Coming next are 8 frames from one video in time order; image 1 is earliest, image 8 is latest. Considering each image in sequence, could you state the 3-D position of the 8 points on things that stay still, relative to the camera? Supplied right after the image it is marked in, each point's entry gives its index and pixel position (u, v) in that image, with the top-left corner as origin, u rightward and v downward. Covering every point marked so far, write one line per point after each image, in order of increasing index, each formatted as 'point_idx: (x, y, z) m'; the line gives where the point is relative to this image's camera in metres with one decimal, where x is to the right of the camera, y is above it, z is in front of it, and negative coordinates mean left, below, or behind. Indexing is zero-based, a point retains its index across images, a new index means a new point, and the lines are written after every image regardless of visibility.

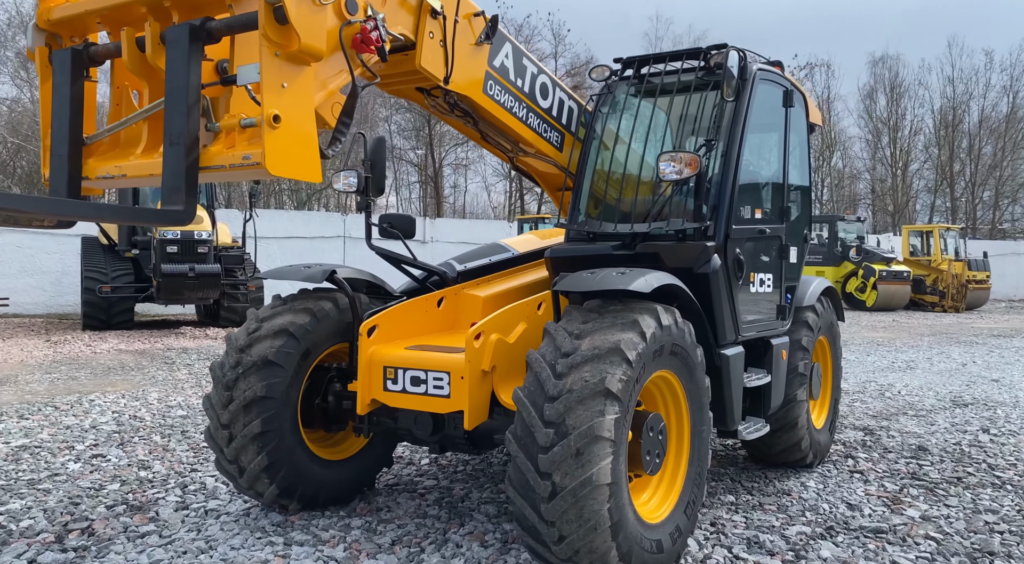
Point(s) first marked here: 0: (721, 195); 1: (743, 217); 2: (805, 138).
0: (+0.9, +0.4, +3.7) m
1: (+1.1, +0.3, +3.9) m
2: (+1.7, +0.9, +4.8) m
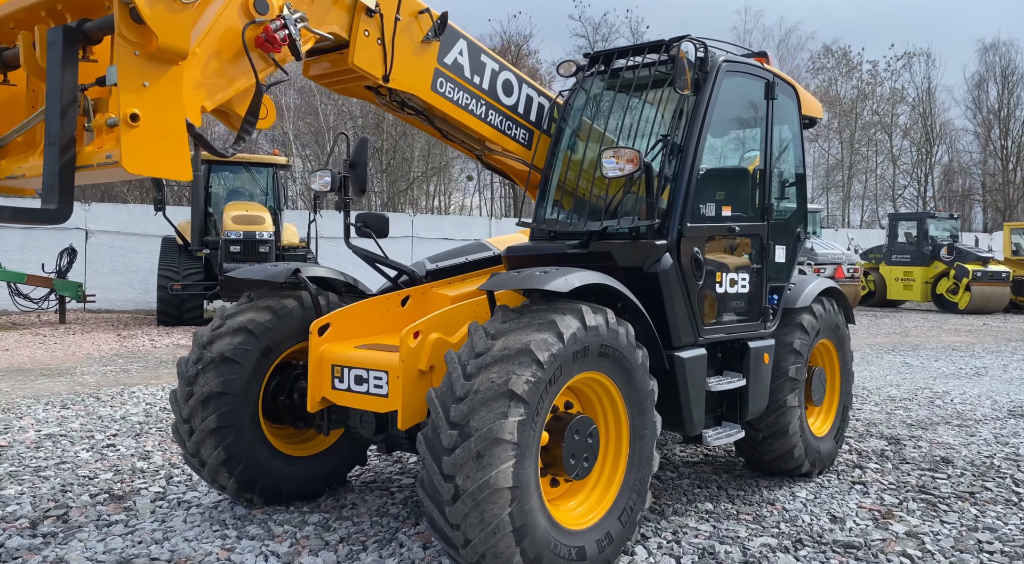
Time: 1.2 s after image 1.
0: (+0.7, +0.4, +3.6) m
1: (+0.9, +0.3, +3.8) m
2: (+1.6, +0.9, +4.5) m
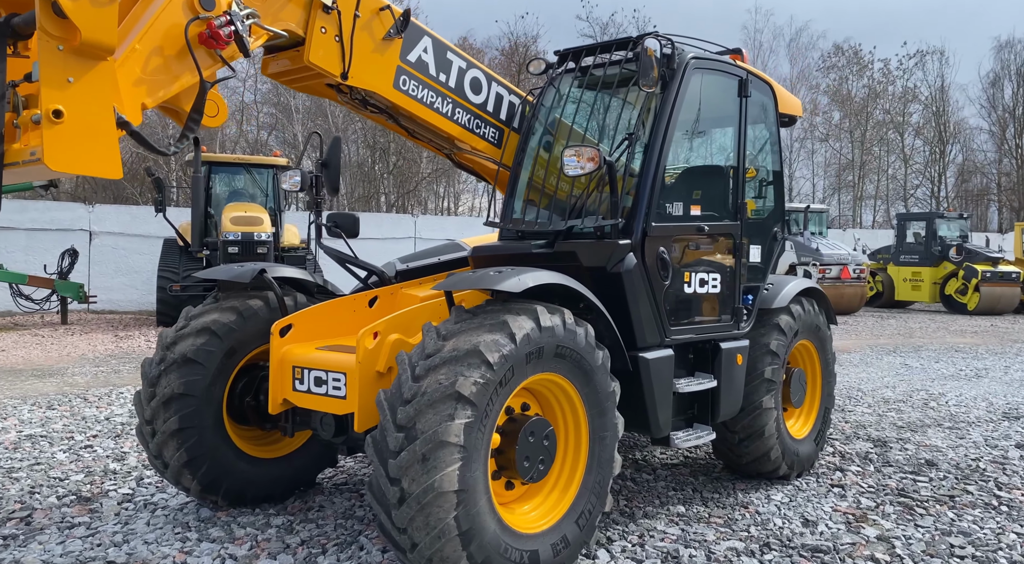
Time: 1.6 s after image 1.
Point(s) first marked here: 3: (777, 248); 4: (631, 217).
0: (+0.6, +0.4, +3.5) m
1: (+0.7, +0.3, +3.7) m
2: (+1.4, +0.9, +4.5) m
3: (+1.5, +0.2, +4.6) m
4: (+0.5, +0.3, +3.5) m
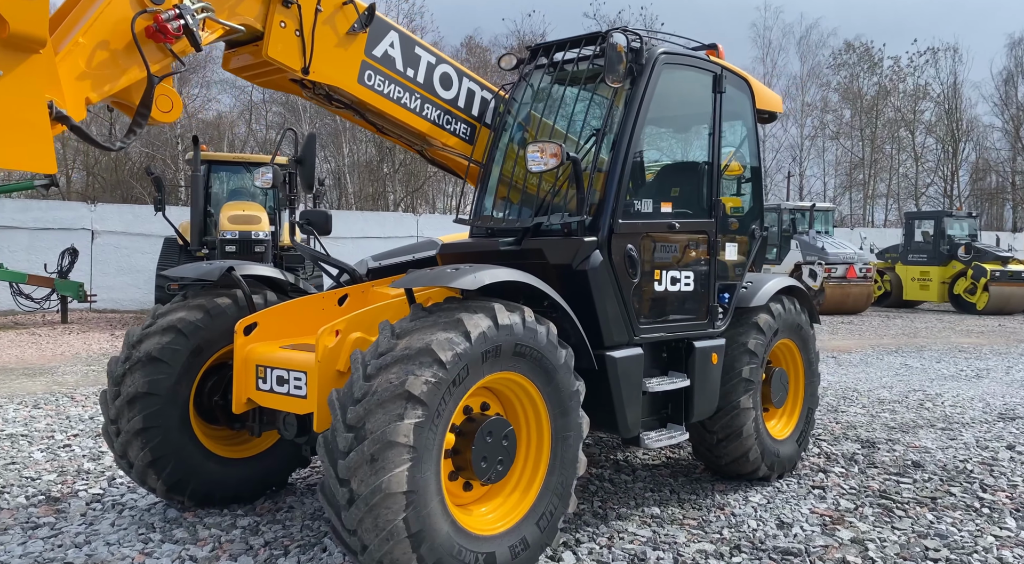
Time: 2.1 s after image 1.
0: (+0.4, +0.4, +3.5) m
1: (+0.6, +0.3, +3.6) m
2: (+1.3, +0.9, +4.4) m
3: (+1.4, +0.2, +4.5) m
4: (+0.4, +0.3, +3.5) m
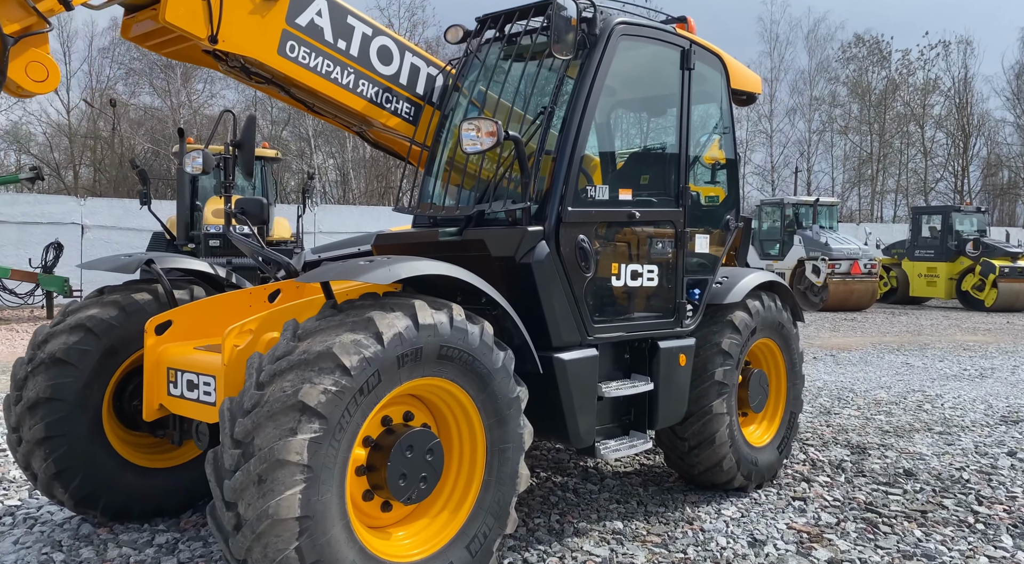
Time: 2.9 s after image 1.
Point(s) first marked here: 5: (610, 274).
0: (+0.2, +0.4, +3.1) m
1: (+0.4, +0.4, +3.3) m
2: (+1.1, +0.9, +4.1) m
3: (+1.1, +0.2, +4.1) m
4: (+0.1, +0.3, +3.1) m
5: (+0.4, 0.0, +3.4) m
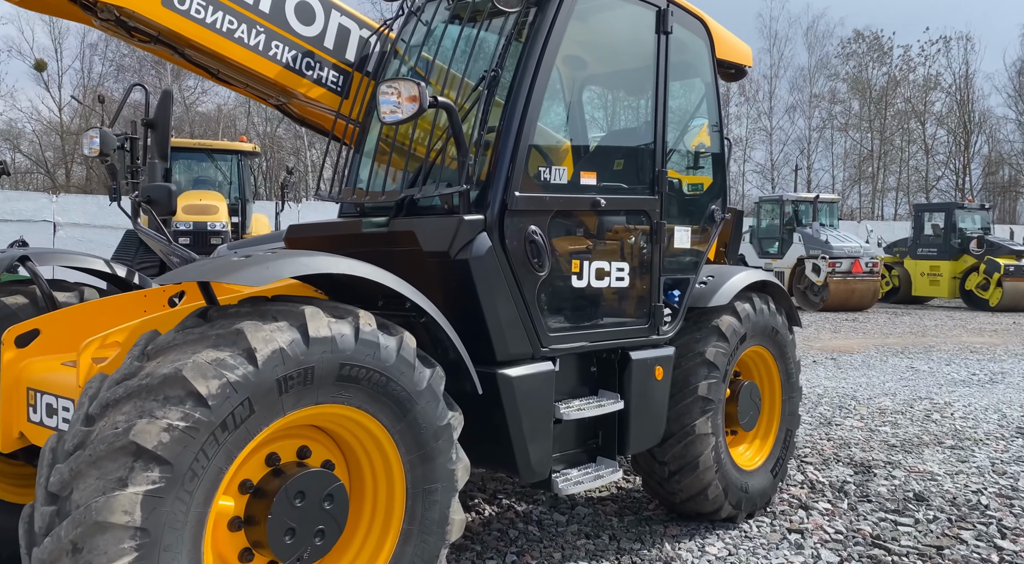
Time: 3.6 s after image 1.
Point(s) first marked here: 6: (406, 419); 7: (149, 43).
0: (0.0, +0.4, +2.6) m
1: (+0.1, +0.4, +2.8) m
2: (+0.9, +0.9, +3.5) m
3: (+0.9, +0.2, +3.6) m
4: (-0.1, +0.3, +2.6) m
5: (+0.2, 0.0, +2.9) m
6: (-0.3, -0.4, +2.2) m
7: (-1.2, +0.8, +2.7) m
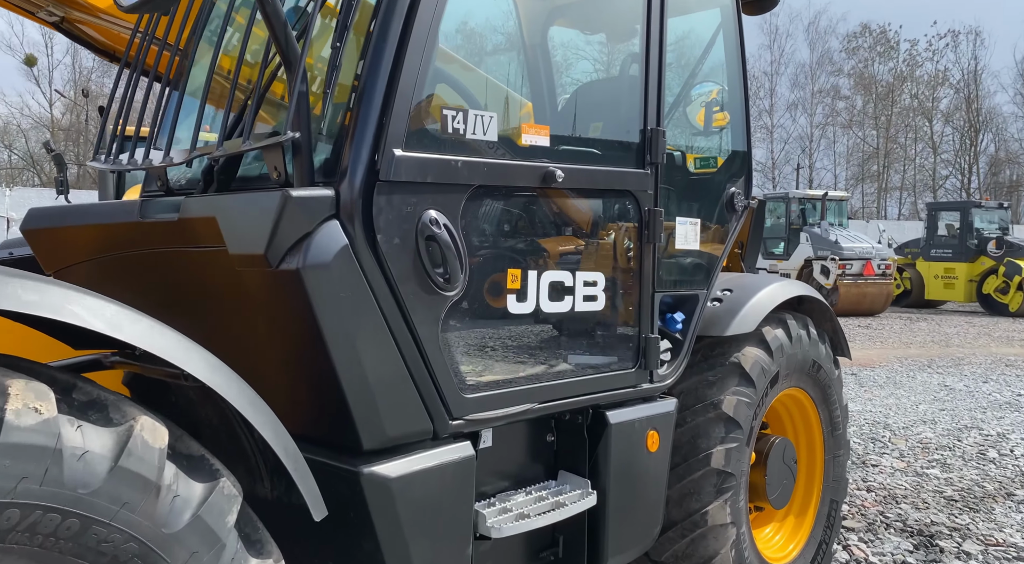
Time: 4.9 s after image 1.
0: (-0.3, +0.4, +1.5) m
1: (-0.1, +0.3, +1.6) m
2: (+0.6, +0.8, +2.4) m
3: (+0.7, +0.2, +2.5) m
4: (-0.3, +0.3, +1.5) m
5: (0.0, 0.0, +1.7) m
6: (-0.5, -0.4, +1.1) m
7: (-1.4, +0.7, +1.6) m
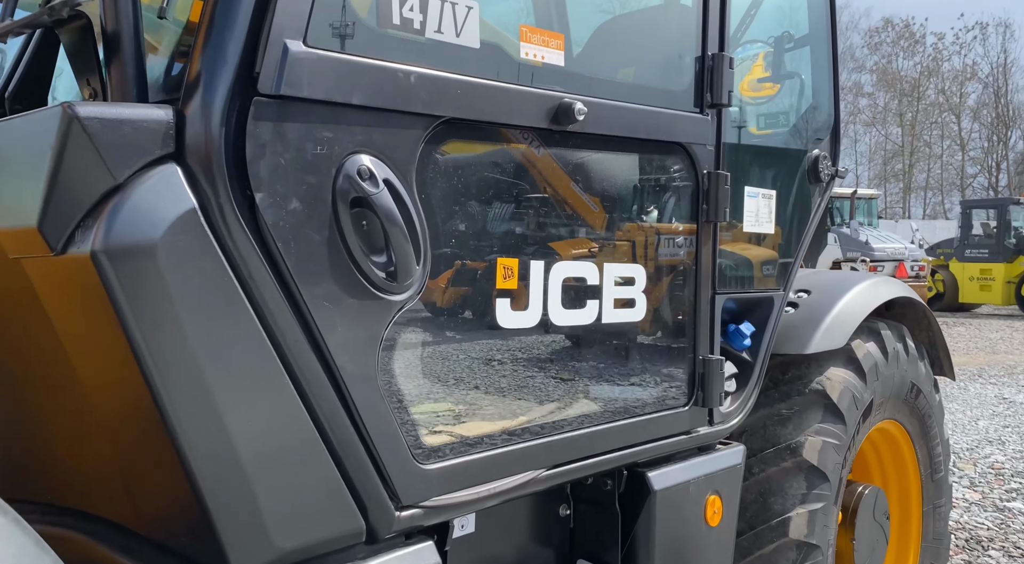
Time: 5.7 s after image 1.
0: (-0.3, +0.4, +0.8) m
1: (-0.1, +0.3, +1.0) m
2: (+0.7, +0.8, +1.7) m
3: (+0.7, +0.2, +1.8) m
4: (-0.3, +0.3, +0.8) m
5: (0.0, 0.0, +1.1) m
6: (-0.5, -0.4, +0.4) m
7: (-1.5, +0.7, +0.9) m
